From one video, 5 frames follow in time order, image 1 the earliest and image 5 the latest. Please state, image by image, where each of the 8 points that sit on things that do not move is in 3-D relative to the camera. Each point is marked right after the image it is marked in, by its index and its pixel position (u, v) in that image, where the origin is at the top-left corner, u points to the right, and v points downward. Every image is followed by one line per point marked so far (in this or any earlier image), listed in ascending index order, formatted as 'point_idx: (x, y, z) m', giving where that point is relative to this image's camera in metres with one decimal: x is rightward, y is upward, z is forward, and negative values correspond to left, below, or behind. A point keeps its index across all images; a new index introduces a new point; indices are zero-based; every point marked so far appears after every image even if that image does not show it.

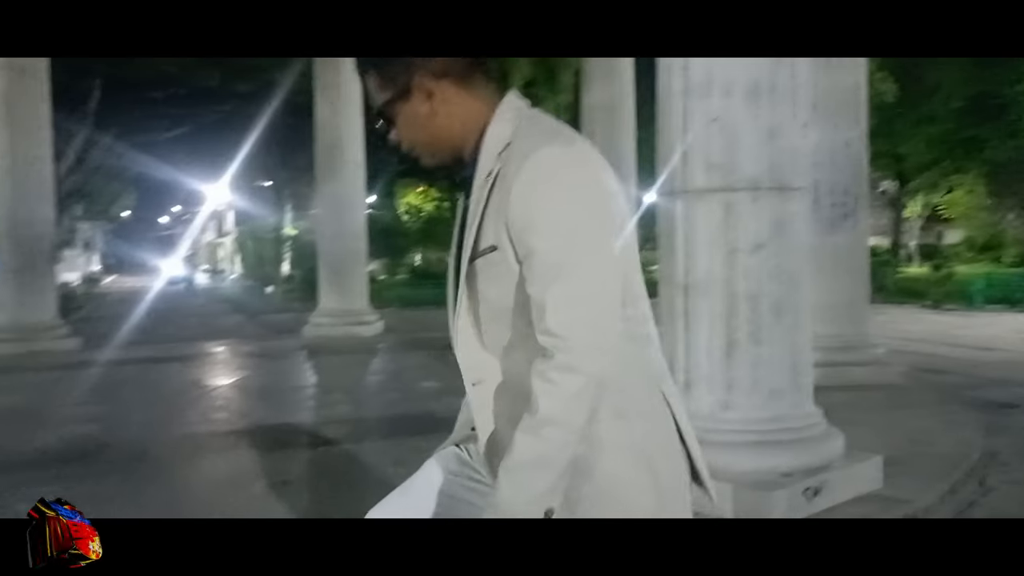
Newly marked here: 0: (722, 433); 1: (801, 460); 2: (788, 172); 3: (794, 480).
0: (+1.1, -0.8, +4.9) m
1: (+1.5, -0.9, +4.9) m
2: (+1.4, +0.6, +4.9) m
3: (+1.4, -1.0, +4.7) m
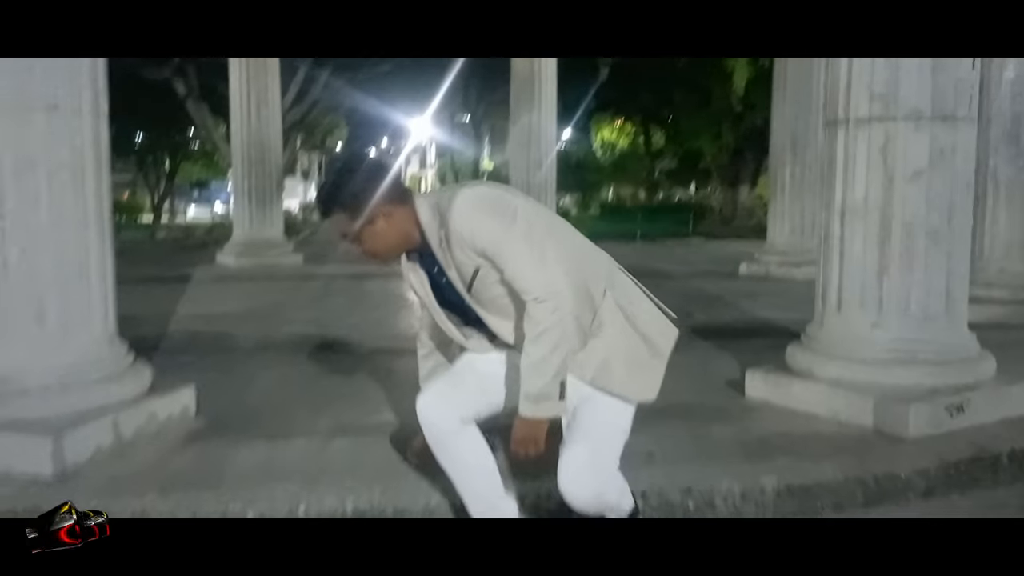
0: (+2.0, -0.4, +5.2) m
1: (+2.4, -0.5, +5.1) m
2: (+2.4, +1.0, +5.0) m
3: (+2.3, -0.6, +5.0) m
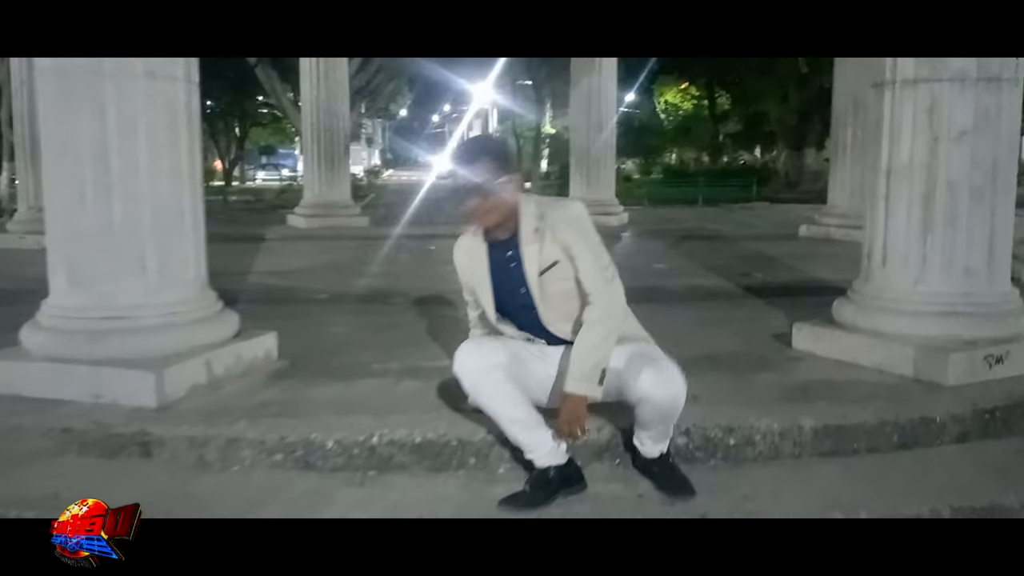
0: (+2.4, -0.1, +5.5) m
1: (+2.7, -0.2, +5.3) m
2: (+2.7, +1.3, +5.2) m
3: (+2.6, -0.3, +5.2) m
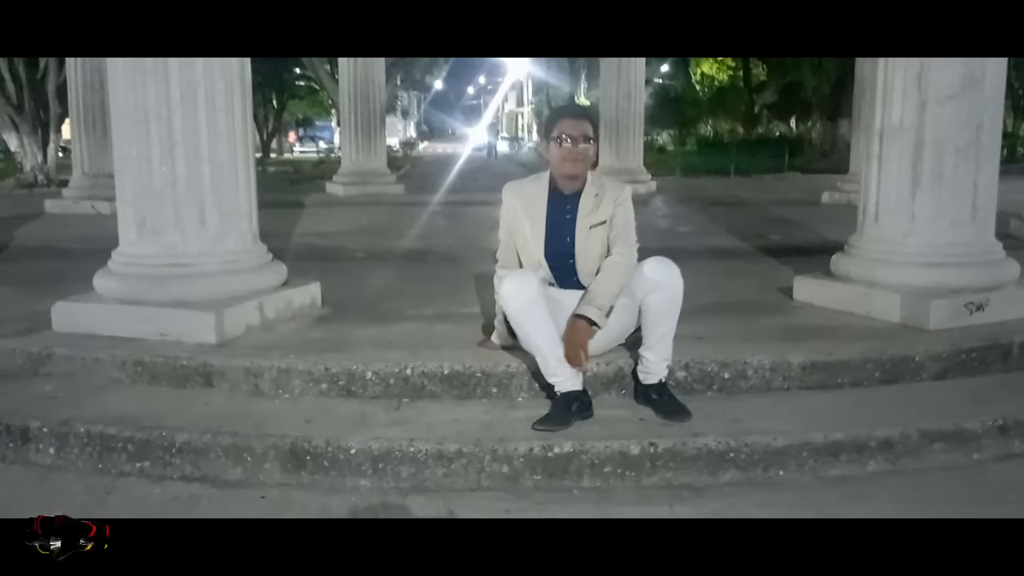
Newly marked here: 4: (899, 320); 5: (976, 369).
0: (+2.5, +0.2, +5.9) m
1: (+2.9, +0.1, +5.7) m
2: (+2.8, +1.5, +5.6) m
3: (+2.7, 0.0, +5.7) m
4: (+2.4, -0.2, +5.7) m
5: (+2.7, -0.5, +5.3) m
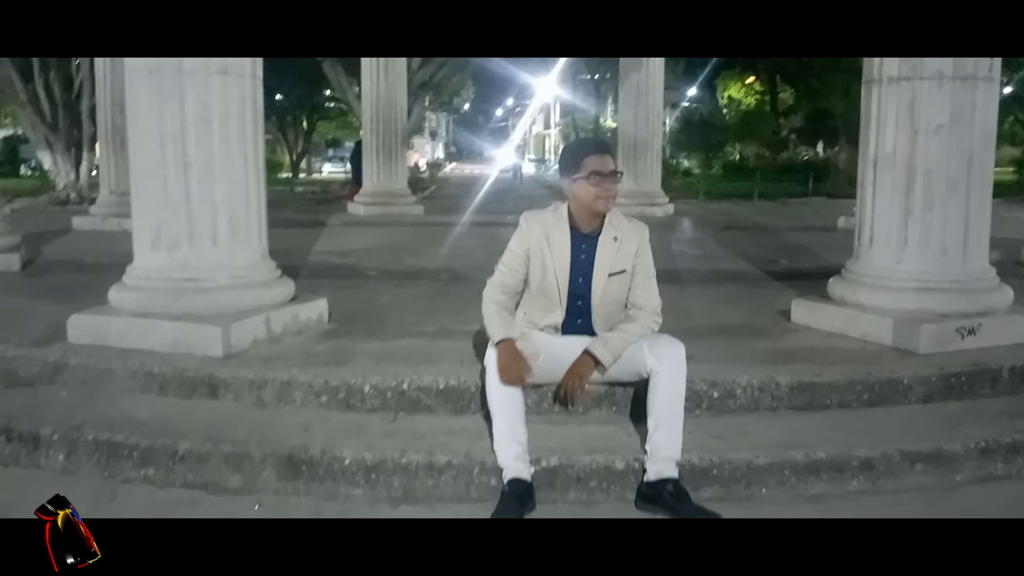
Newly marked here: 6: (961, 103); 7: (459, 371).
0: (+2.5, +0.1, +6.0) m
1: (+2.9, -0.1, +5.8) m
2: (+2.8, +1.4, +5.7) m
3: (+2.7, -0.2, +5.7) m
4: (+2.4, -0.3, +5.8) m
5: (+2.6, -0.6, +5.4) m
6: (+2.8, +1.2, +5.7) m
7: (-0.3, -0.5, +5.3) m
